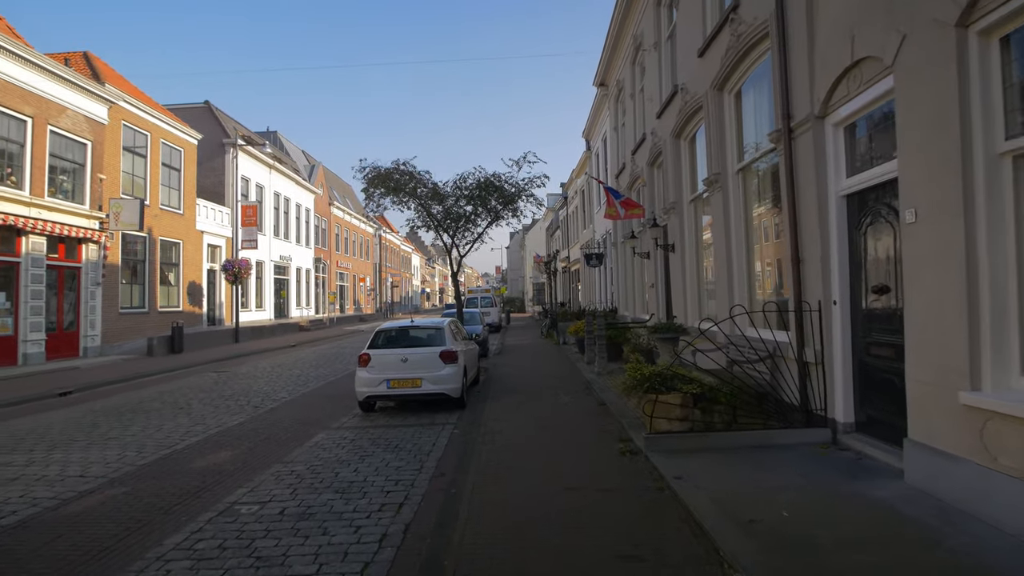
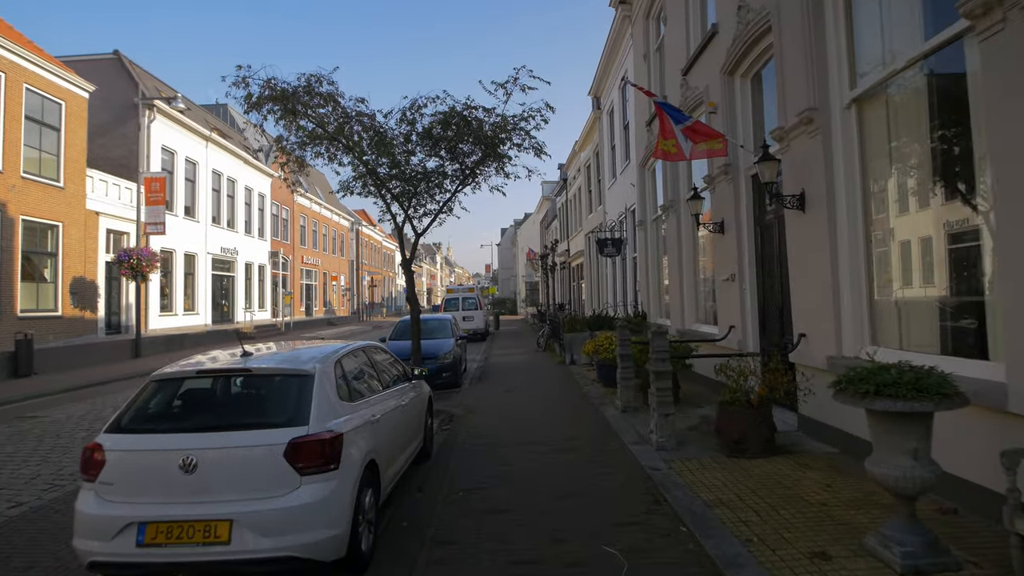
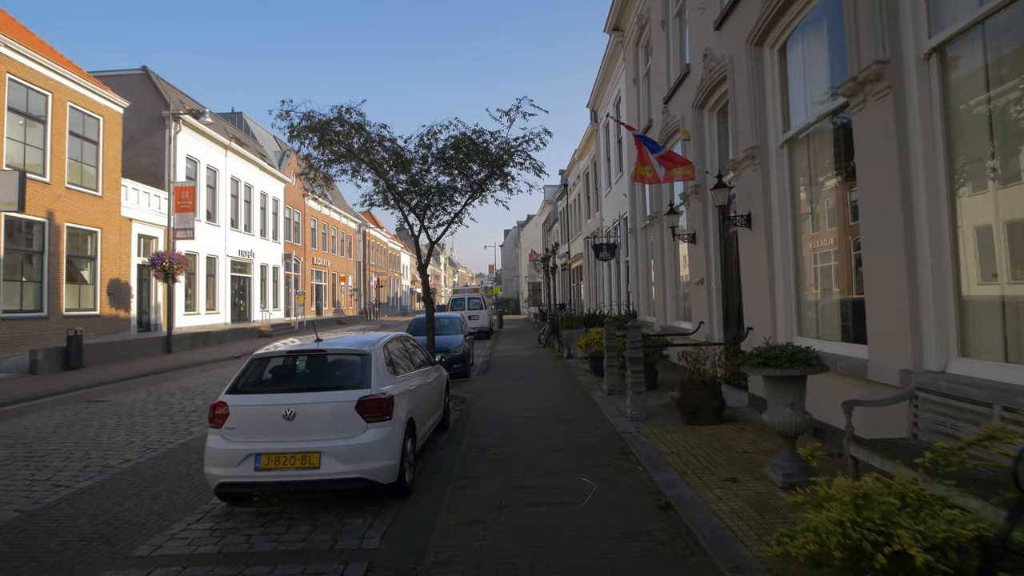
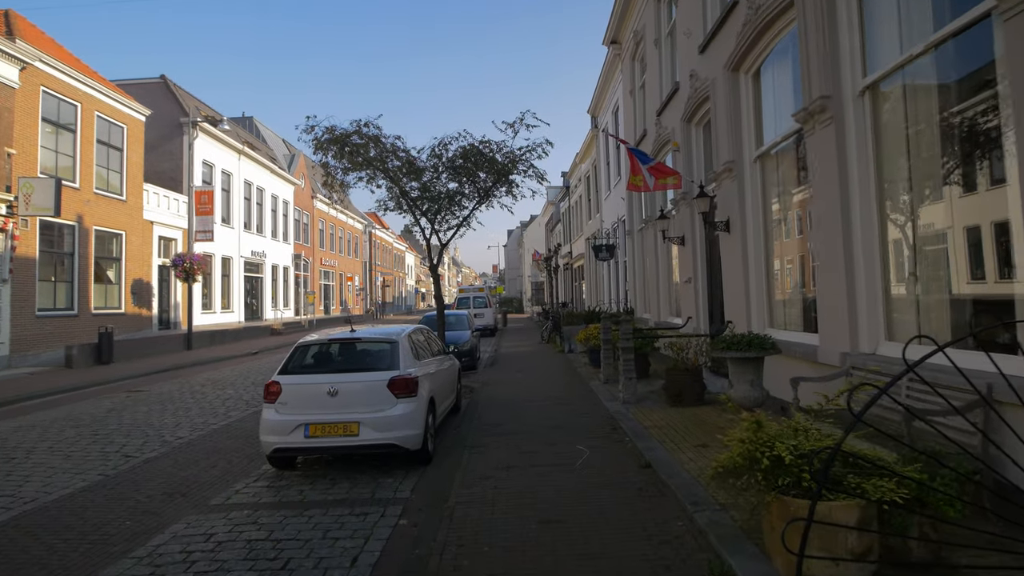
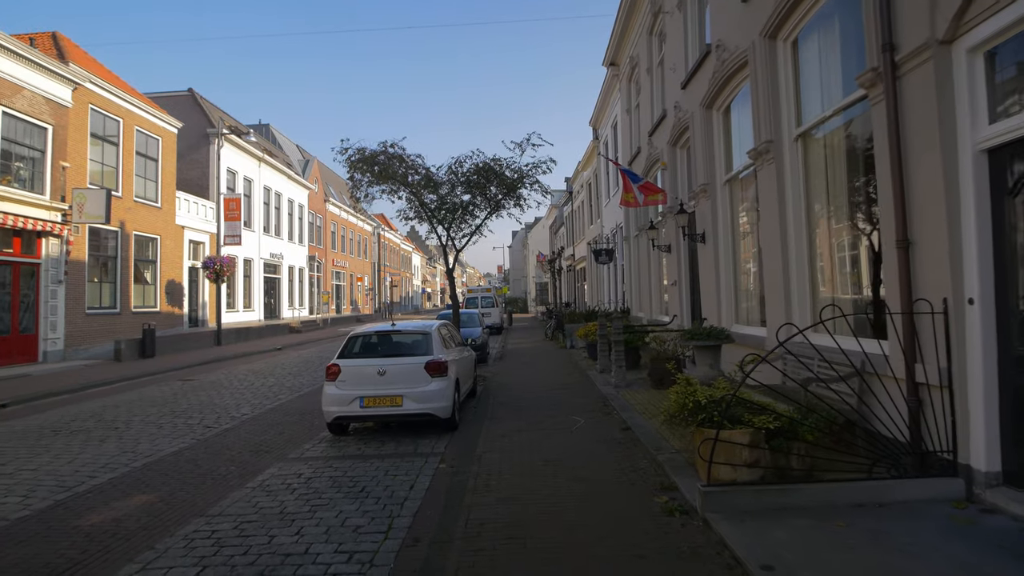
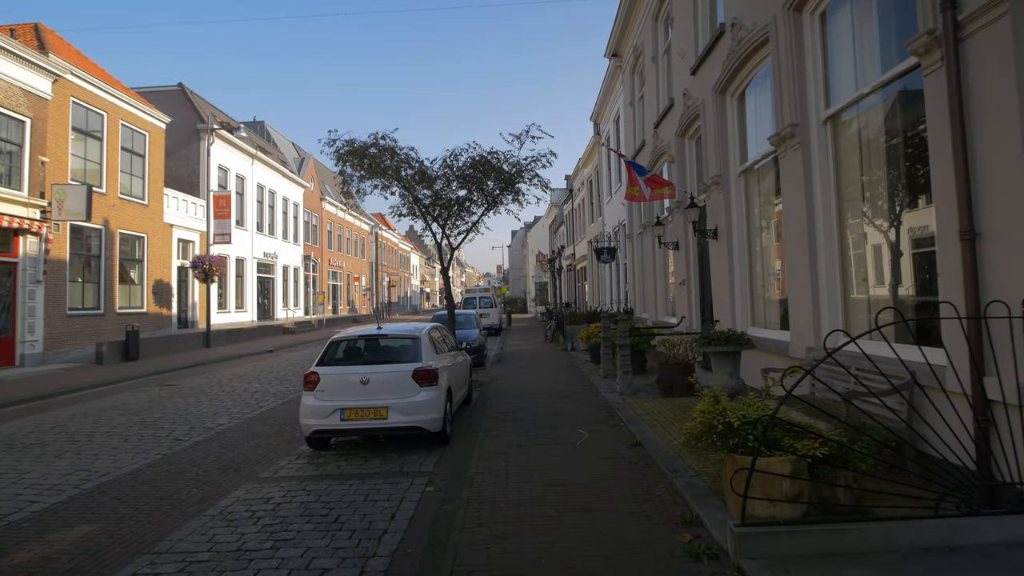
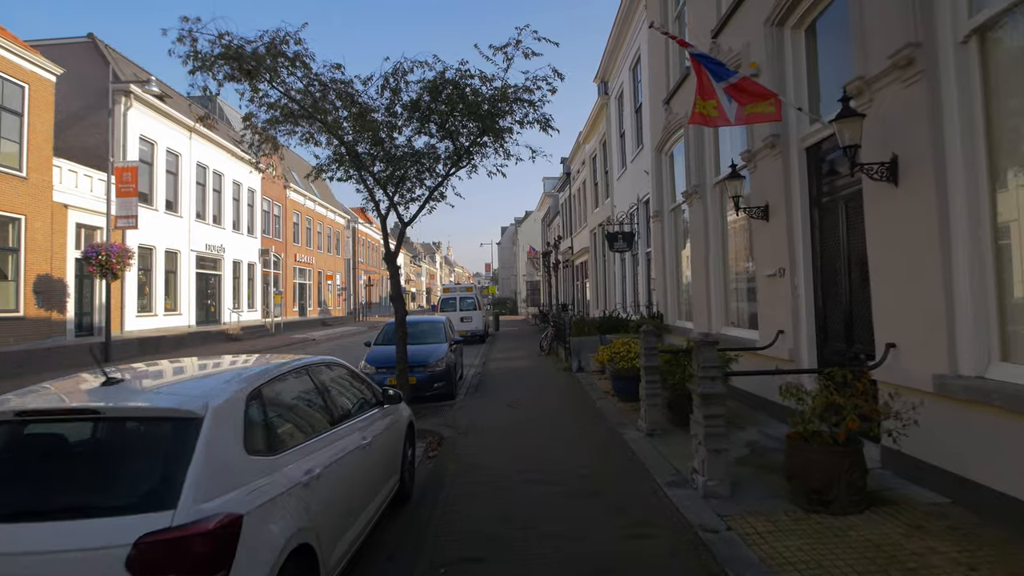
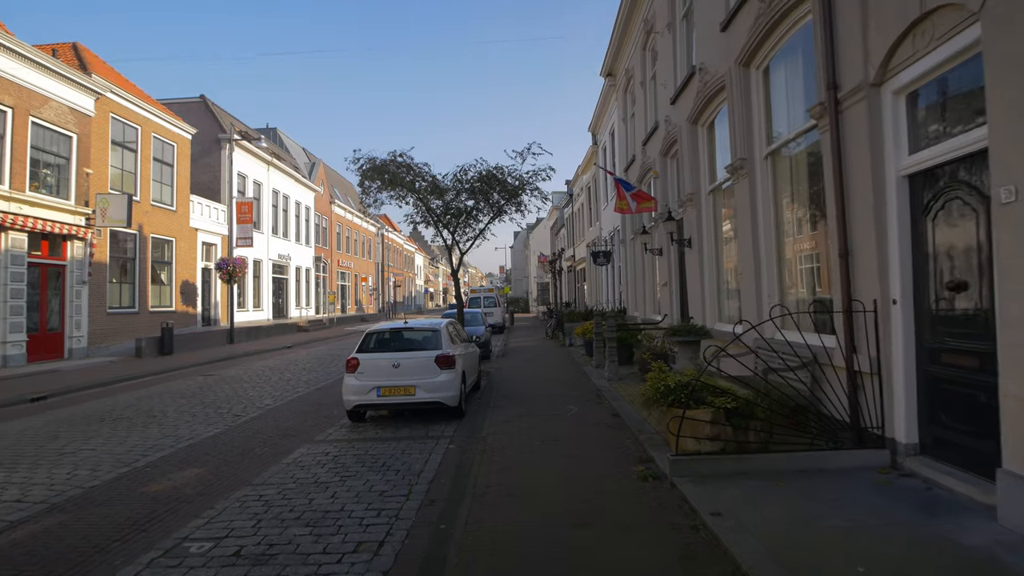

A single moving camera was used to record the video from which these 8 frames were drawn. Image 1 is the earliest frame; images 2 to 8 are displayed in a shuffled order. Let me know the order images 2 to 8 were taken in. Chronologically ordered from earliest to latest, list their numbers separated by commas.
8, 5, 6, 4, 3, 2, 7
